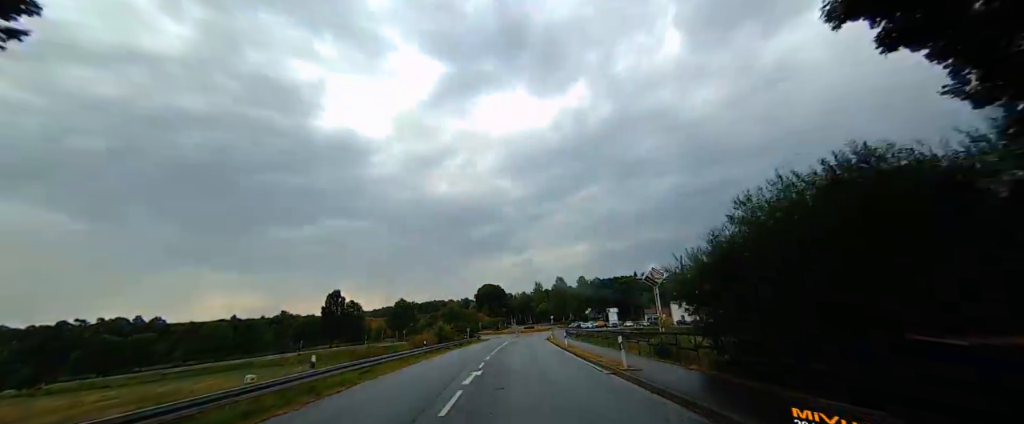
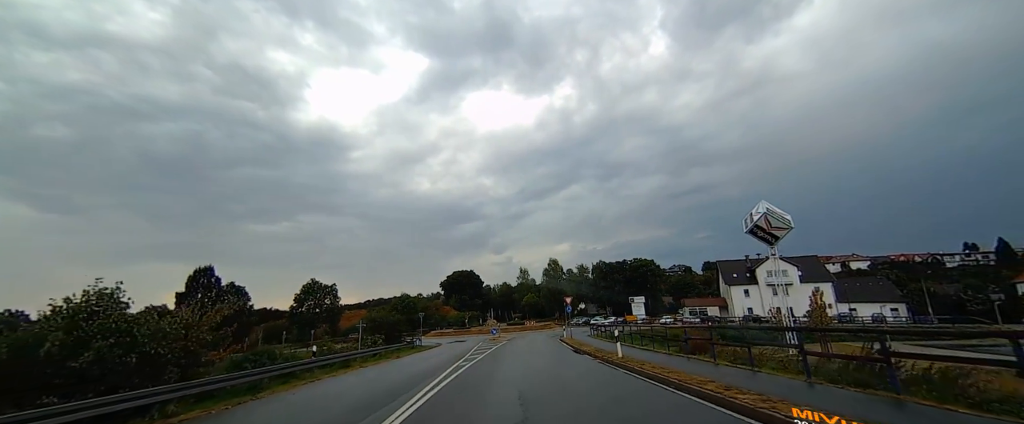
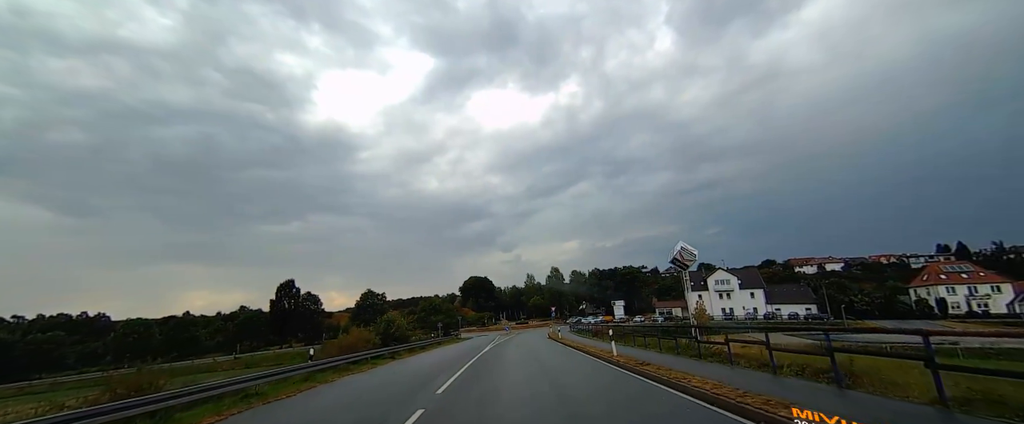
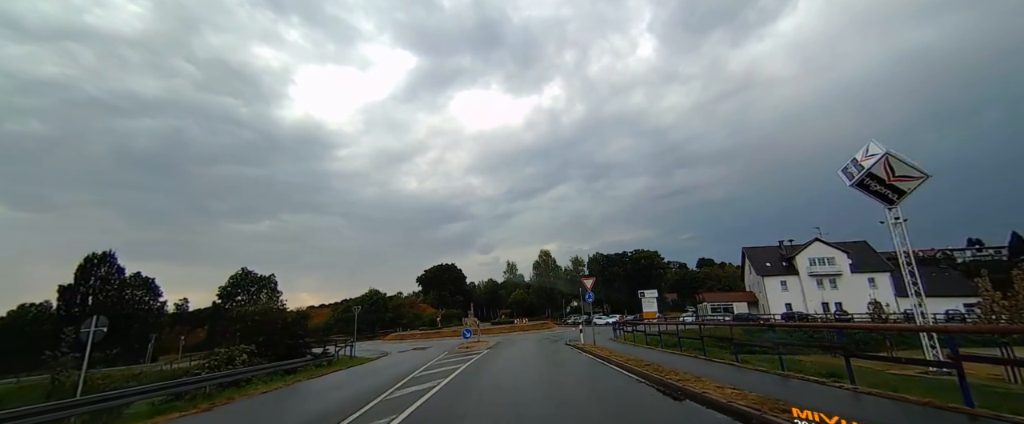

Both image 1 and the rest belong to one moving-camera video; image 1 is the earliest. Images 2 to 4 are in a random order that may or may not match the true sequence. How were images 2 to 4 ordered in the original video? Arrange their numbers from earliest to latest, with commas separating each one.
3, 2, 4
